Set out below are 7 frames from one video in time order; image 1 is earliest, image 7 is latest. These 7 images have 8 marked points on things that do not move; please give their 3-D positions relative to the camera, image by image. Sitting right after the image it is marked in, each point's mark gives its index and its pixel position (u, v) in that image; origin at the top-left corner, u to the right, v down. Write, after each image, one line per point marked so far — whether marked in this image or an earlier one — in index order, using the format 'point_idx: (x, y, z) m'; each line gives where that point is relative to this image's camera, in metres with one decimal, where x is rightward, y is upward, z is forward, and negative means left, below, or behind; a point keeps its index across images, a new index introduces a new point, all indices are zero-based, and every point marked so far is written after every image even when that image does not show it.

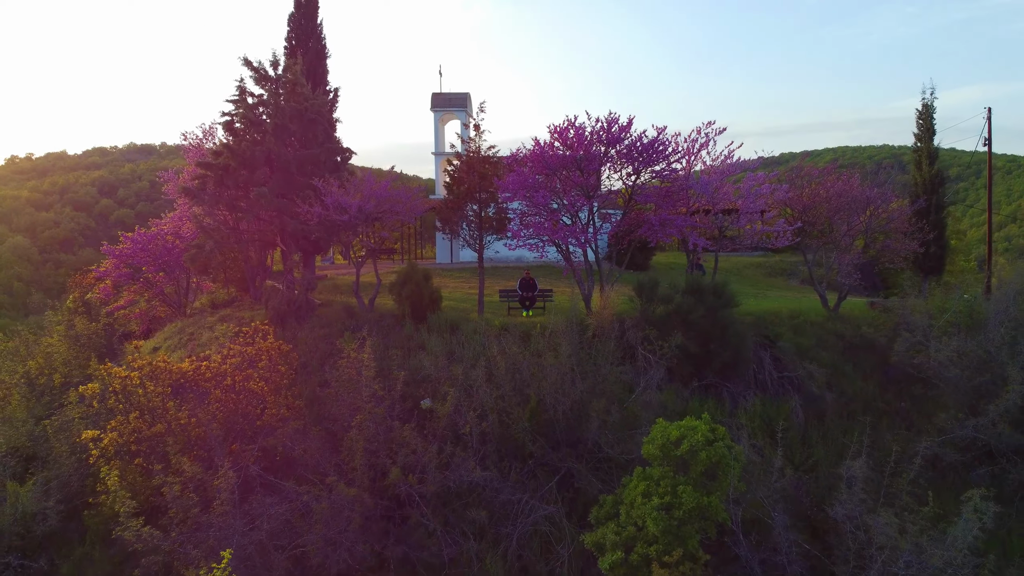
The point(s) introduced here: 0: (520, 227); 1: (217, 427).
0: (+0.1, +0.8, +9.4) m
1: (-2.6, -1.3, +6.2) m
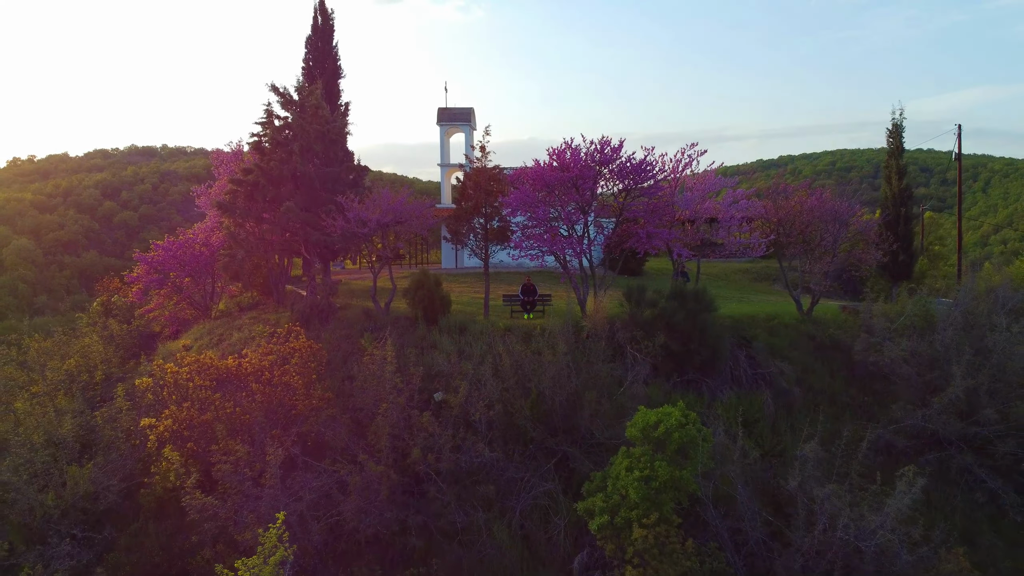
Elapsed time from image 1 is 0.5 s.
0: (+0.2, +0.7, +10.3) m
1: (-2.6, -1.4, +7.1) m
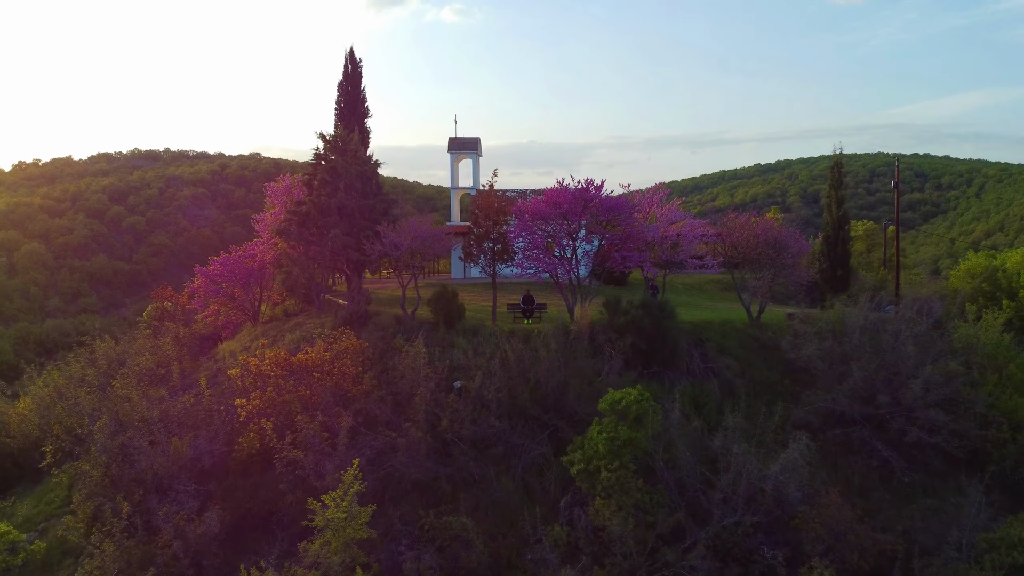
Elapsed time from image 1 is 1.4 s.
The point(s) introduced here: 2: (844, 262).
0: (+0.2, +0.5, +12.6) m
1: (-2.6, -1.6, +9.4) m
2: (+7.3, +0.6, +14.9) m
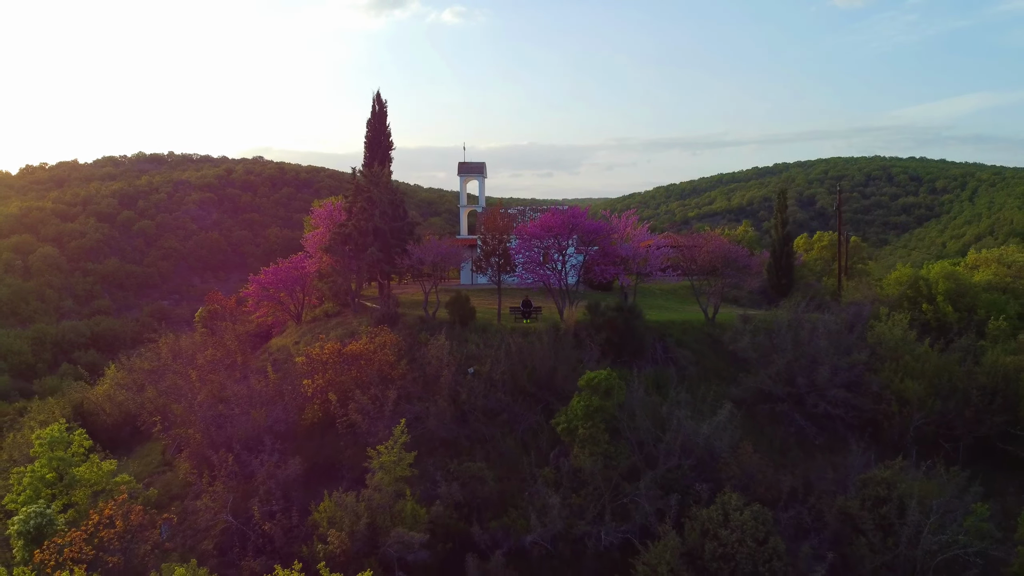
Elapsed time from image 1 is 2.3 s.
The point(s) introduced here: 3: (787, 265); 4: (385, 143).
0: (+0.3, +0.4, +15.6) m
1: (-2.5, -1.7, +12.4) m
2: (+7.3, +0.4, +17.9) m
3: (+7.2, +0.6, +17.7) m
4: (-3.6, +4.2, +19.2) m
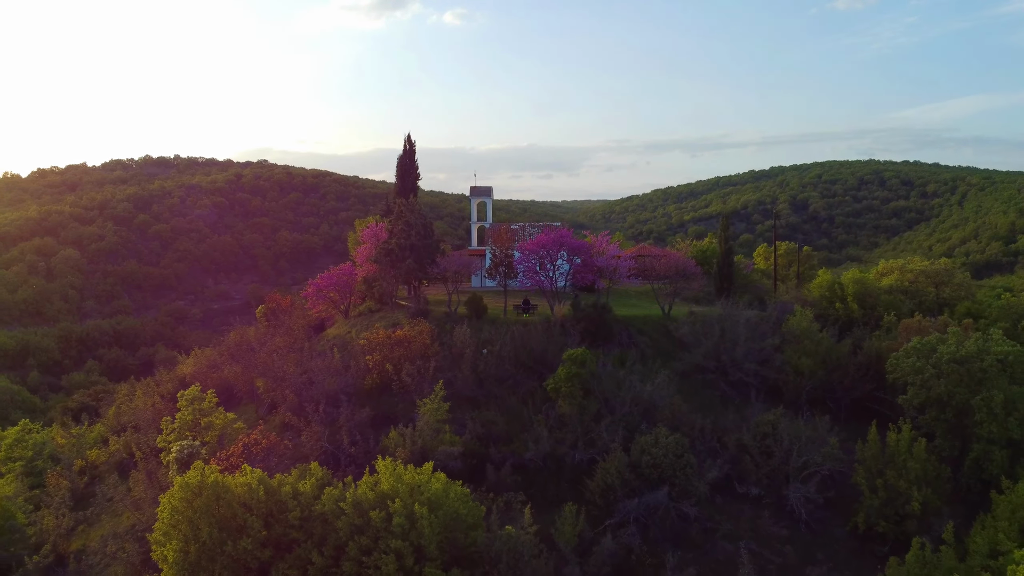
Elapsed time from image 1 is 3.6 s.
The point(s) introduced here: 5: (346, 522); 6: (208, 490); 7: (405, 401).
0: (+0.4, +0.3, +20.6) m
1: (-2.4, -1.8, +17.3) m
2: (+7.4, +0.3, +22.8) m
3: (+7.3, +0.5, +22.6) m
4: (-3.5, +4.1, +24.2) m
5: (-2.8, -4.0, +11.5) m
6: (-5.3, -3.5, +11.7) m
7: (-2.7, -2.8, +16.8) m
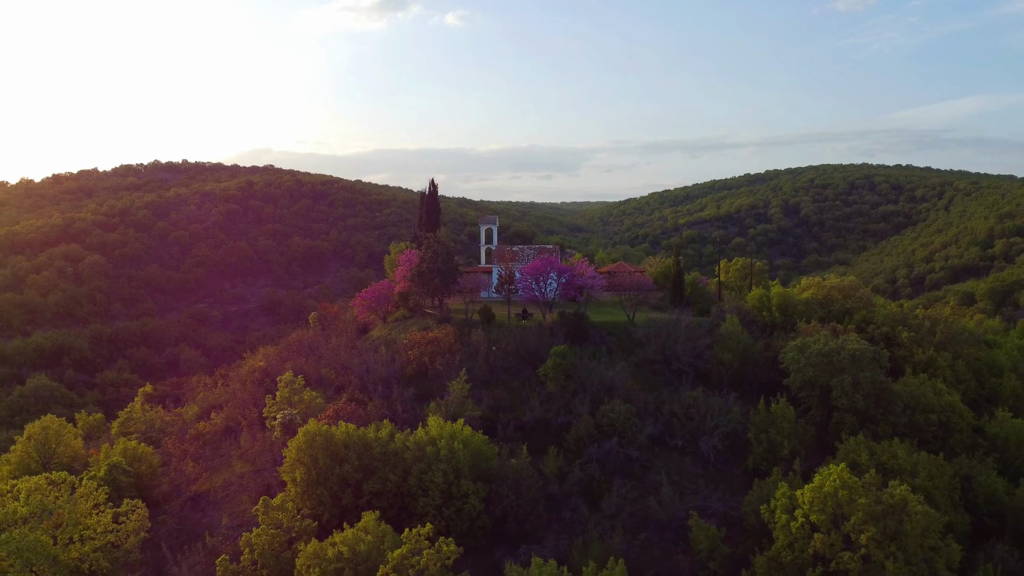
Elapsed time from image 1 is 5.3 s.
0: (+0.4, -0.2, +27.3) m
1: (-2.4, -2.3, +24.1) m
2: (+7.5, -0.2, +29.6) m
3: (+7.4, 0.0, +29.4) m
4: (-3.5, +3.6, +31.0) m
5: (-2.7, -4.5, +18.2) m
6: (-5.3, -4.0, +18.5) m
7: (-2.6, -3.3, +23.5) m
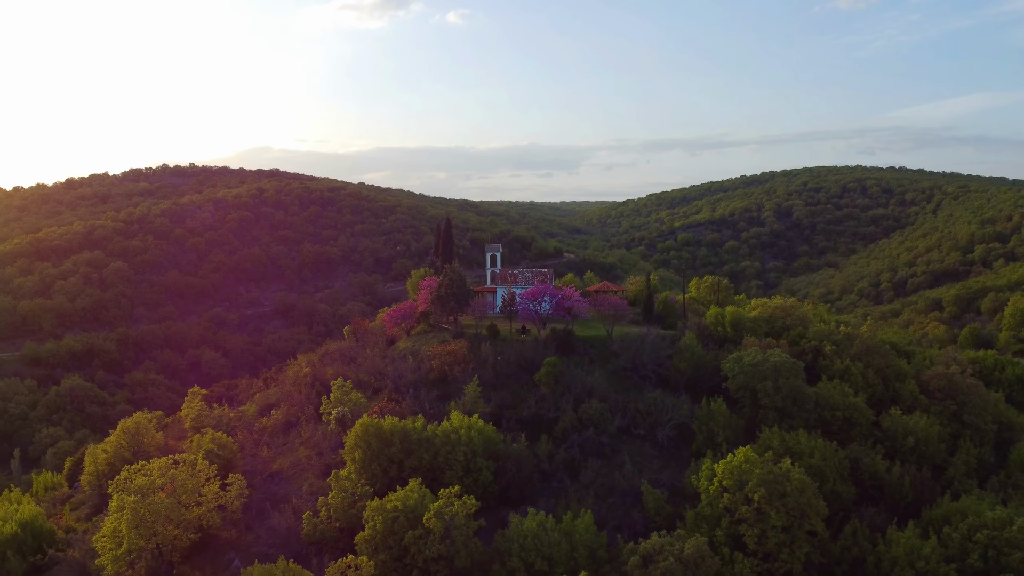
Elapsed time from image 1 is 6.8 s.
0: (+0.5, -1.3, +33.9) m
1: (-2.3, -3.4, +30.7) m
2: (+7.5, -1.3, +36.2) m
3: (+7.5, -1.1, +36.0) m
4: (-3.4, +2.5, +37.5) m
5: (-2.7, -5.6, +24.9) m
6: (-5.2, -5.2, +25.1) m
7: (-2.6, -4.4, +30.2) m
